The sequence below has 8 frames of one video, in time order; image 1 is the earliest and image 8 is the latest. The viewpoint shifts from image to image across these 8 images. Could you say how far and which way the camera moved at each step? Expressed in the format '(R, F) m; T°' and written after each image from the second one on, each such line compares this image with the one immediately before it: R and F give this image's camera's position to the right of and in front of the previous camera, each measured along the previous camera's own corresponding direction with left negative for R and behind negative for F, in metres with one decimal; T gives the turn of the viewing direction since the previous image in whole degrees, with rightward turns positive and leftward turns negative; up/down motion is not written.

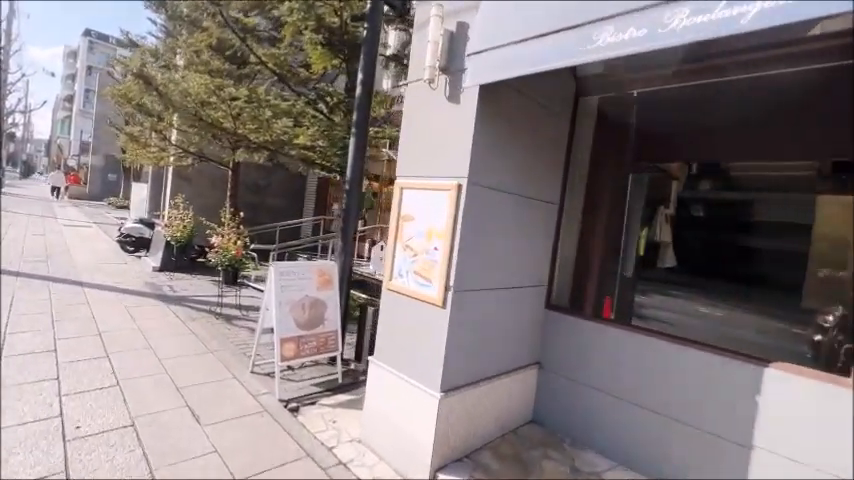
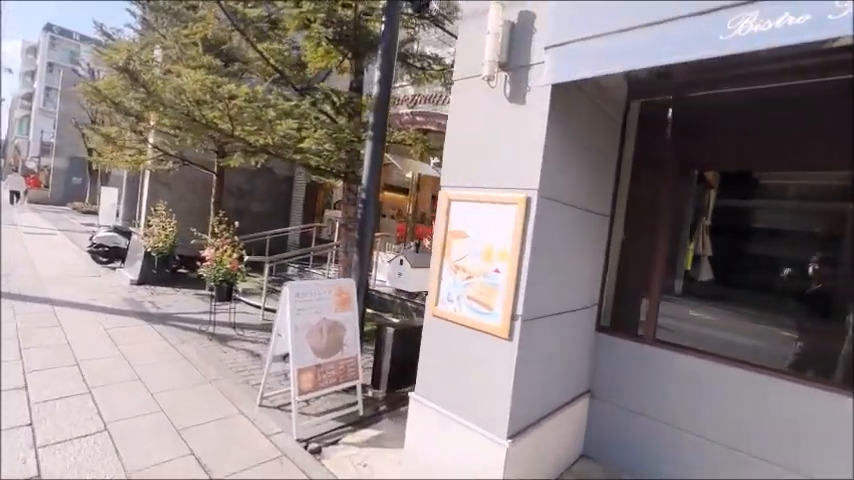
(-0.5, +0.4) m; +3°
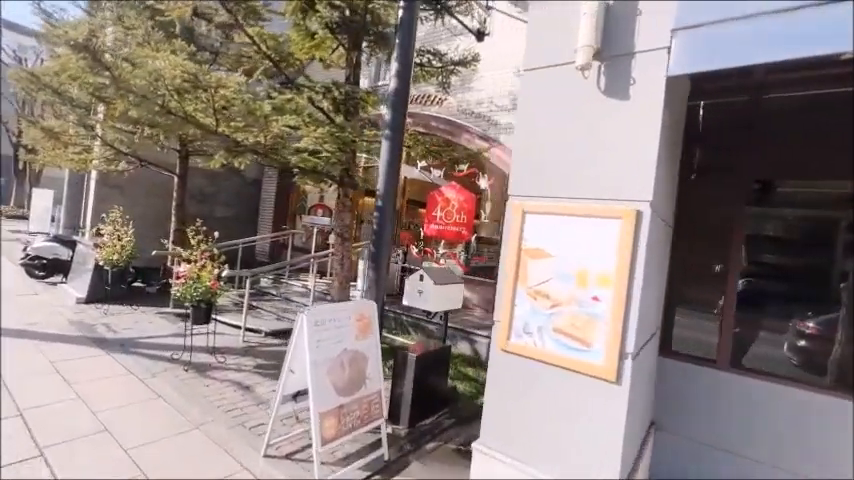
(-0.6, +0.5) m; +6°
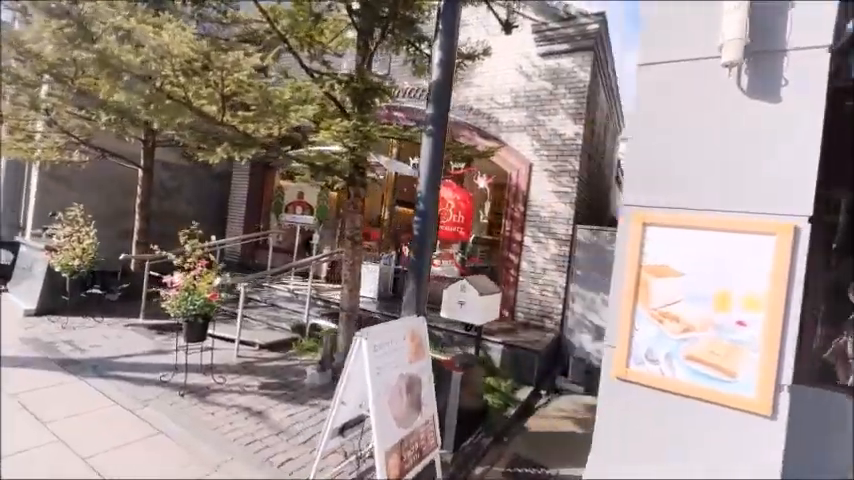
(-0.8, +0.4) m; +6°
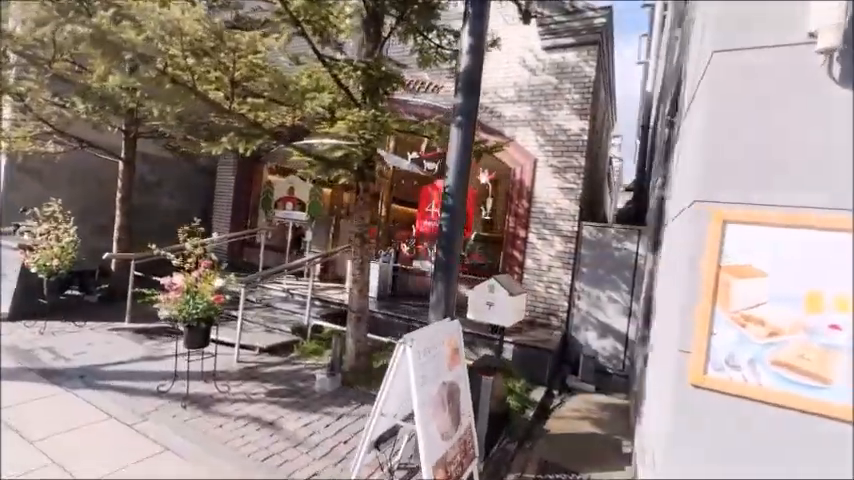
(-0.4, +0.2) m; +3°
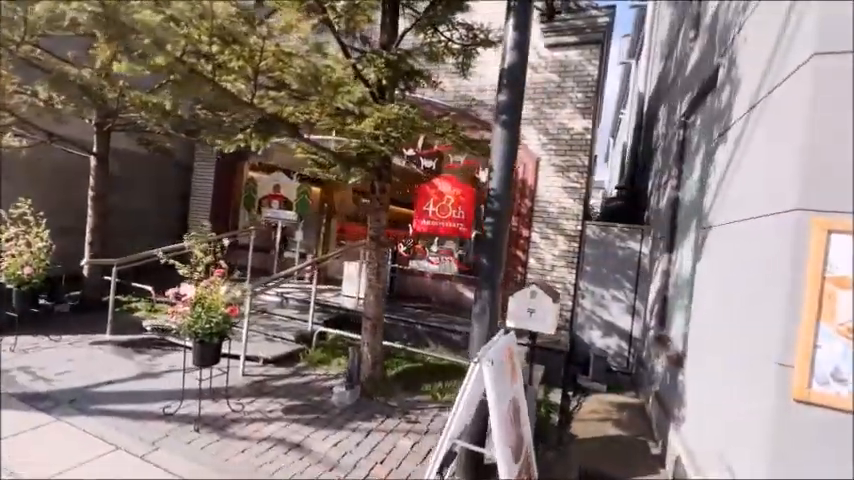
(-0.6, +0.2) m; +5°
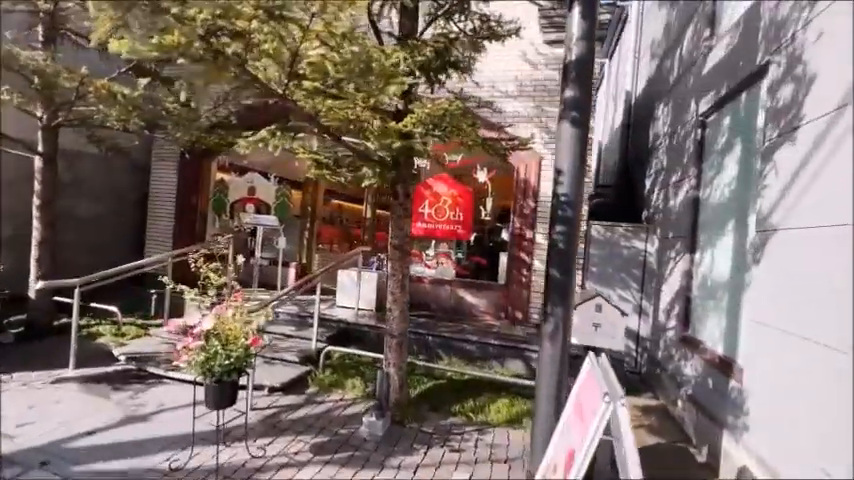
(-0.8, +0.4) m; +6°
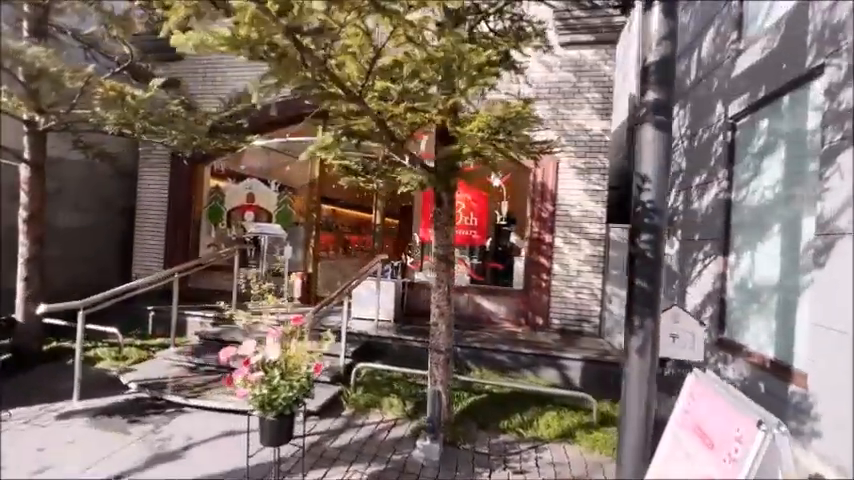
(-0.7, +0.2) m; +4°
